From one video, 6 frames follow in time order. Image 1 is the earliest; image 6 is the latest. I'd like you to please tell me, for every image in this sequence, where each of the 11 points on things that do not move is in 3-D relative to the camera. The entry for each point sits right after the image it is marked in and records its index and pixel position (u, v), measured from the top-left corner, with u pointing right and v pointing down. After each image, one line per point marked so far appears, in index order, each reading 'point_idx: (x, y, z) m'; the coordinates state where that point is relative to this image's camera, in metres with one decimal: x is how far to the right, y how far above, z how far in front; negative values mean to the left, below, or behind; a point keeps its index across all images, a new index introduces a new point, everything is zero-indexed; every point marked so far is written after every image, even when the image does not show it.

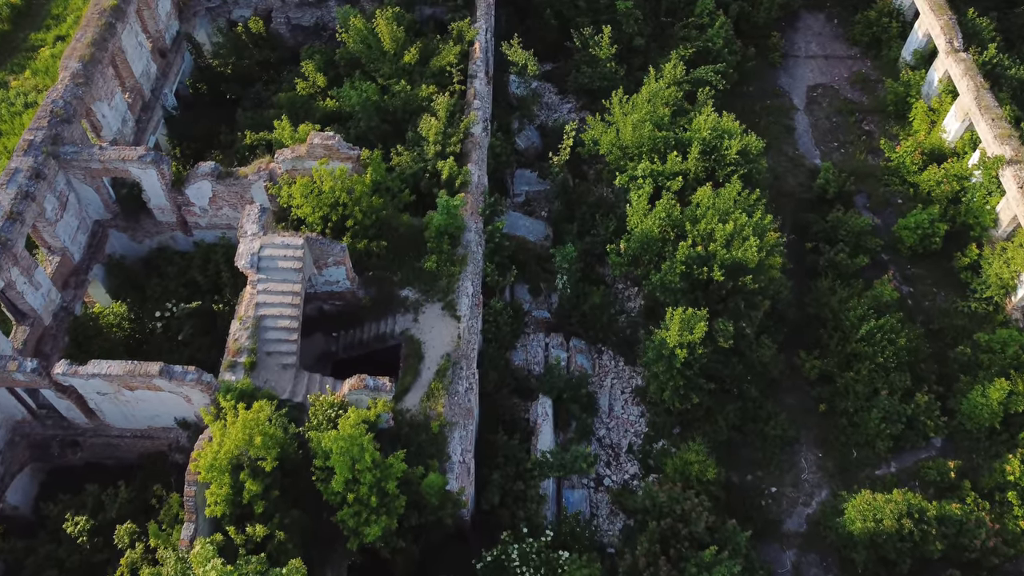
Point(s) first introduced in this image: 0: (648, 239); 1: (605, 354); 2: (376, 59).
0: (+2.6, +0.9, +13.1) m
1: (+1.9, -1.3, +14.0) m
2: (-3.1, +5.3, +16.1) m
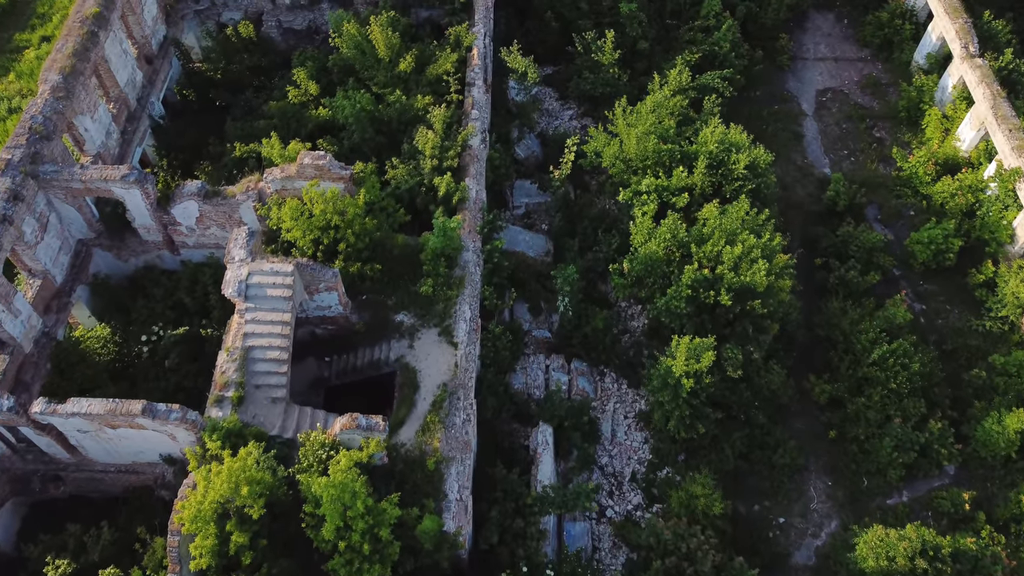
0: (+2.6, +0.5, +12.6) m
1: (+1.9, -1.7, +13.6) m
2: (-3.2, +5.0, +15.5) m
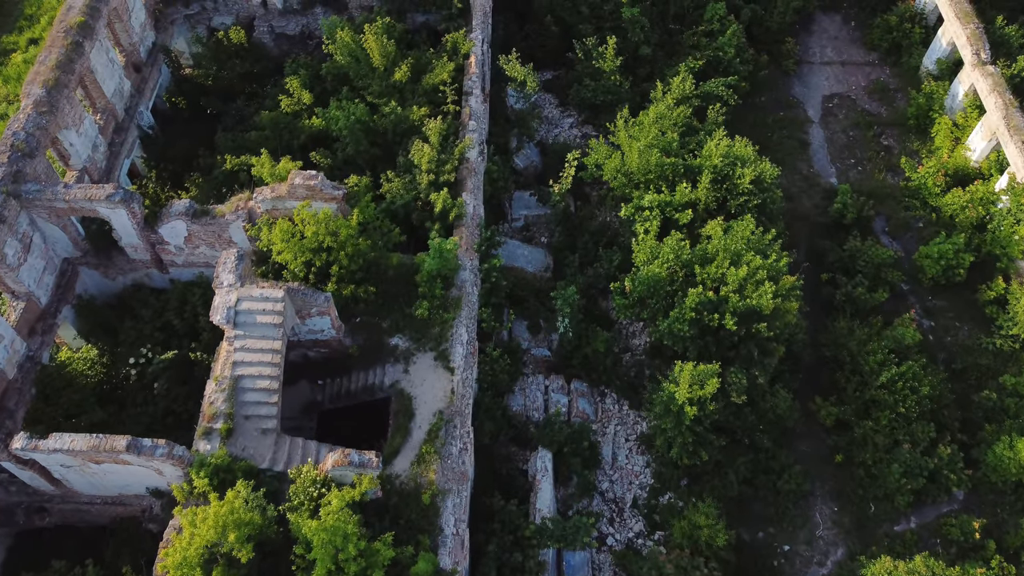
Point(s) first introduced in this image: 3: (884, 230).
0: (+2.5, +0.1, +12.2) m
1: (+1.8, -2.1, +13.2) m
2: (-3.2, +4.6, +15.0) m
3: (+8.4, +1.3, +15.6) m
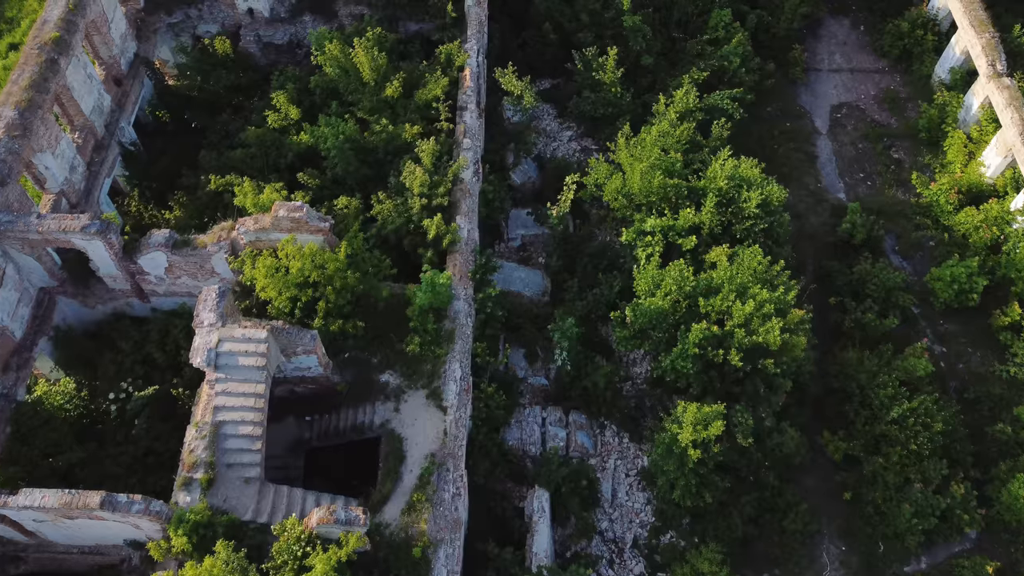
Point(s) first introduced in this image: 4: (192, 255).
0: (+2.5, -0.4, +11.7) m
1: (+1.8, -2.6, +12.8) m
2: (-3.3, +4.1, +14.4) m
3: (+8.3, +0.9, +15.1) m
4: (-5.2, +0.5, +11.3) m
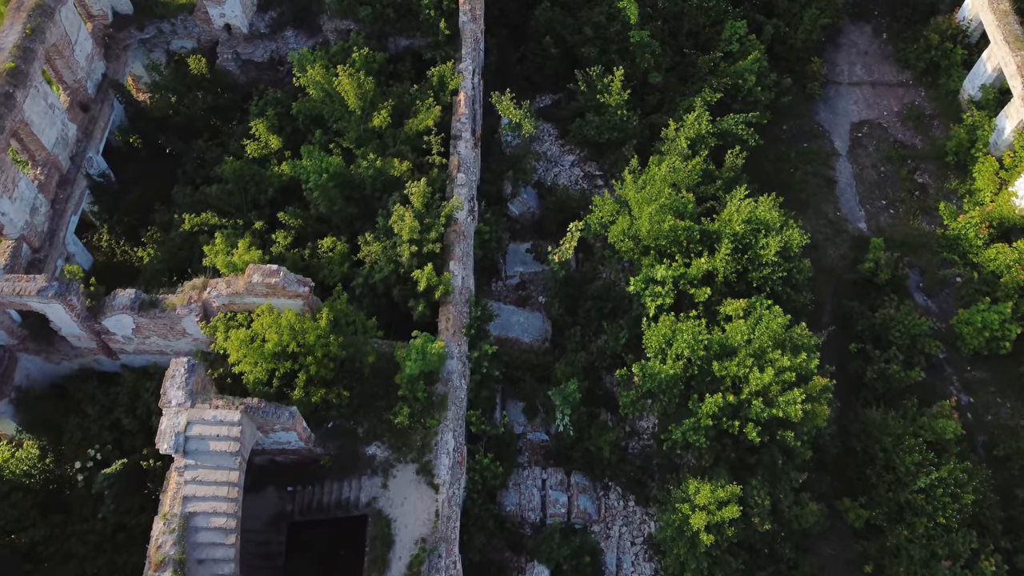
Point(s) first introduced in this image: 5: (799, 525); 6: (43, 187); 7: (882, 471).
0: (+2.4, -1.4, +10.8) m
1: (+1.7, -3.5, +11.9) m
2: (-3.3, +3.3, +13.3) m
3: (+8.3, 0.0, +14.1) m
4: (-5.2, -0.4, +10.3) m
5: (+4.5, -3.7, +10.9) m
6: (-8.4, +1.8, +12.5) m
7: (+6.2, -3.1, +11.6) m
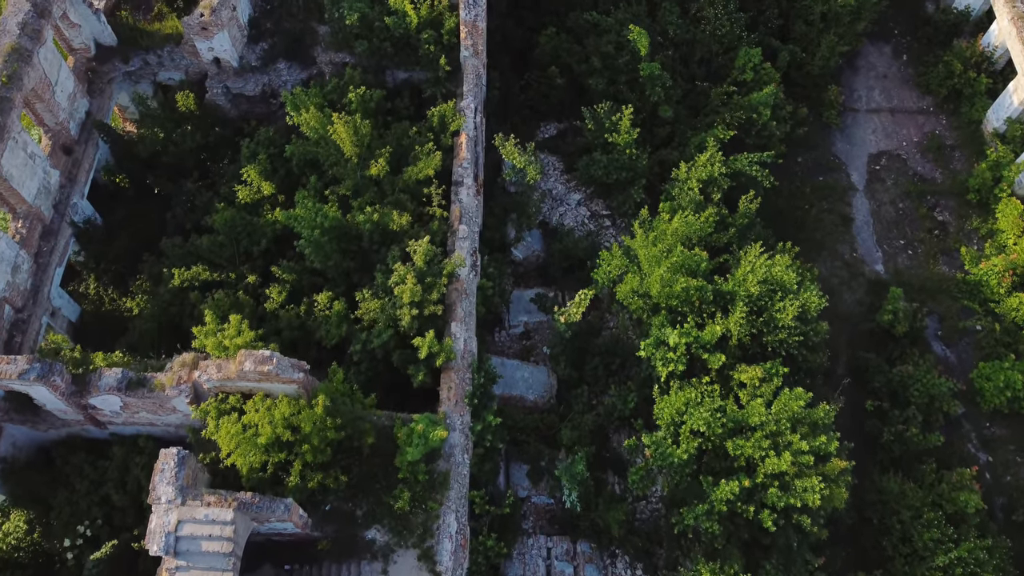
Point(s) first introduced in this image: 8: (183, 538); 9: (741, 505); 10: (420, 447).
0: (+2.5, -2.5, +10.4) m
1: (+1.8, -4.6, +11.6) m
2: (-3.2, +2.3, +12.7) m
3: (+8.4, -0.9, +13.6) m
4: (-5.2, -1.5, +9.8) m
5: (+4.6, -4.8, +10.5) m
6: (-8.4, +0.8, +11.9) m
7: (+6.3, -4.1, +11.3) m
8: (-4.2, -3.1, +8.8) m
9: (+3.3, -3.1, +10.1) m
10: (-1.3, -2.2, +9.8) m
